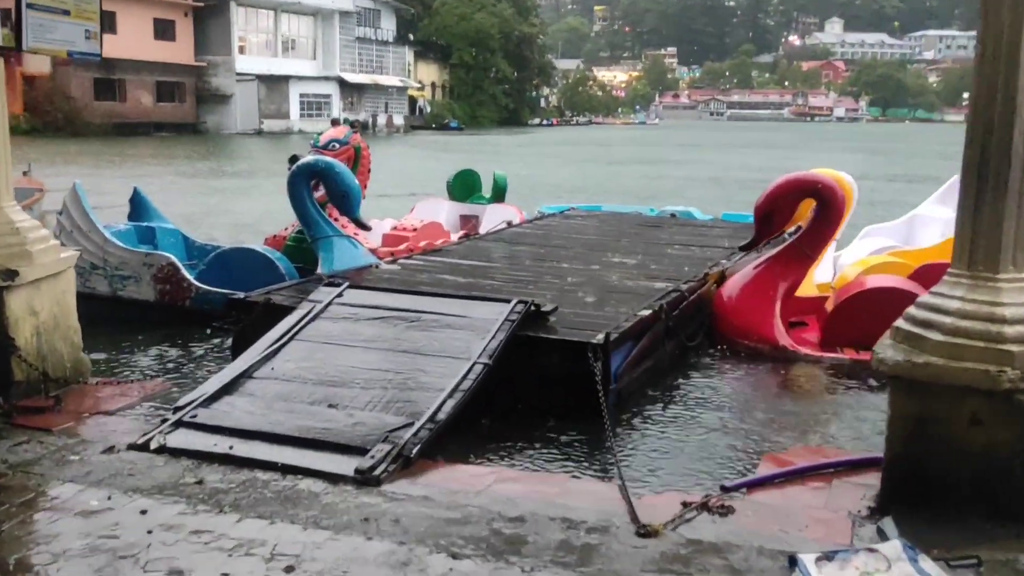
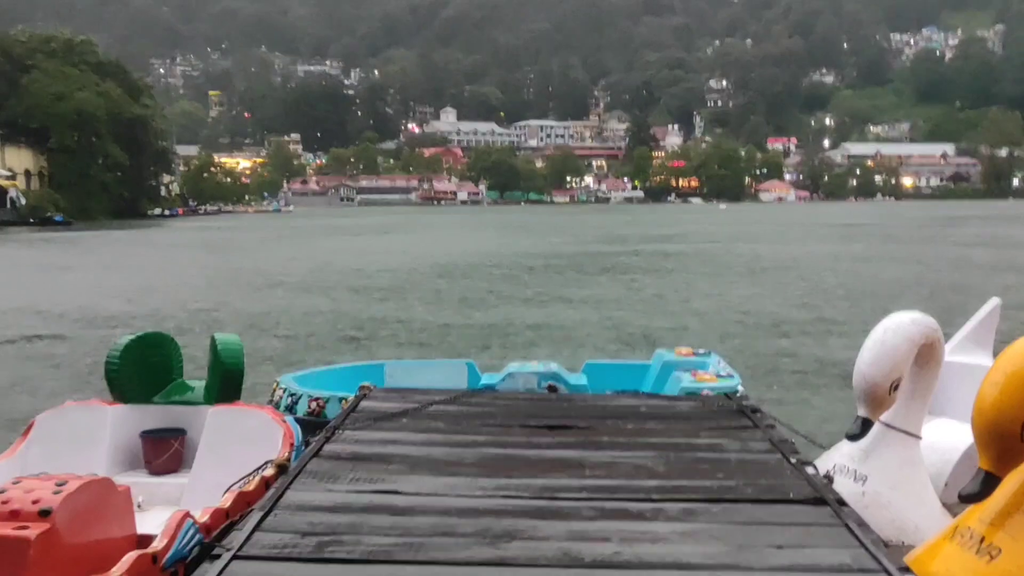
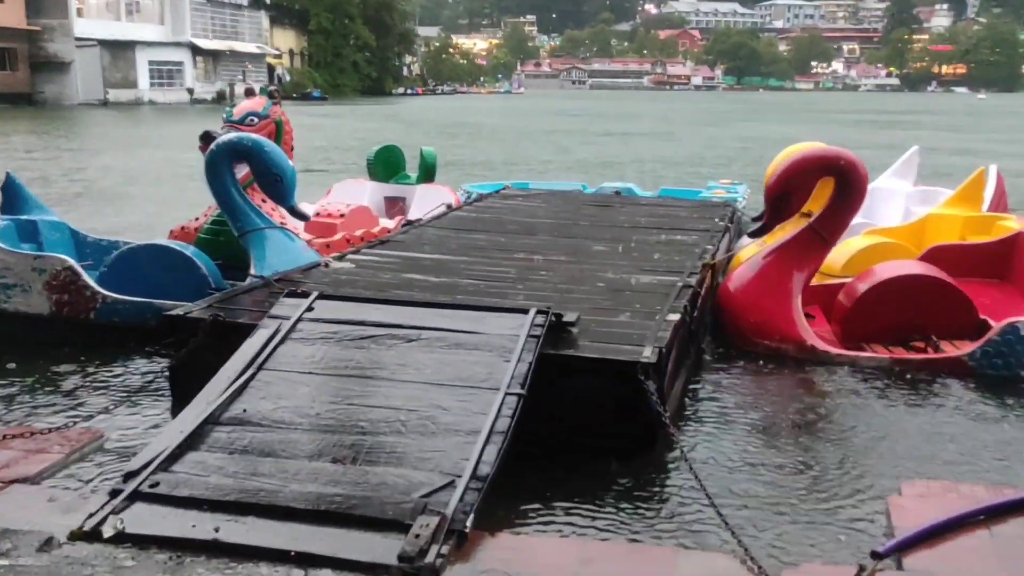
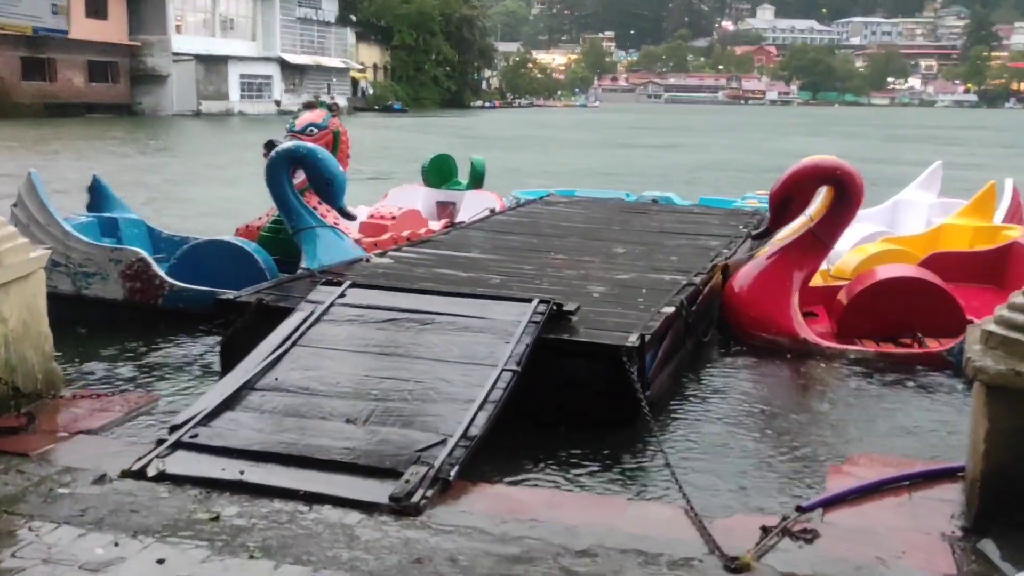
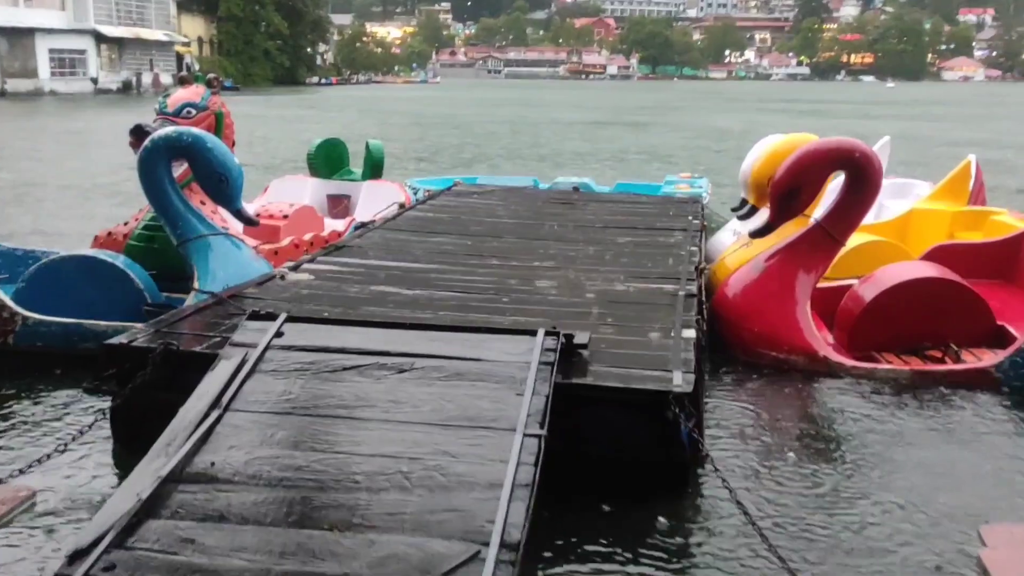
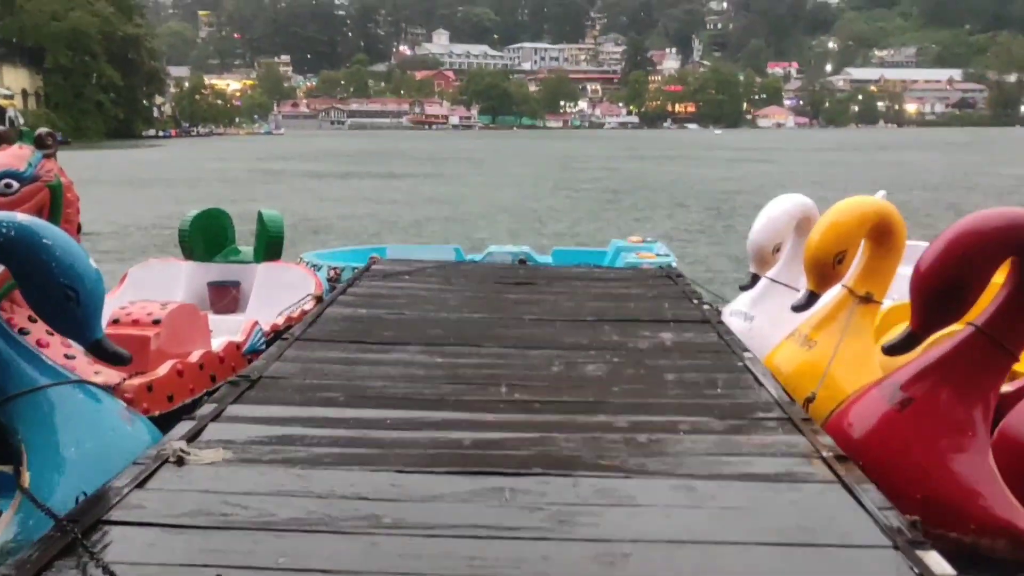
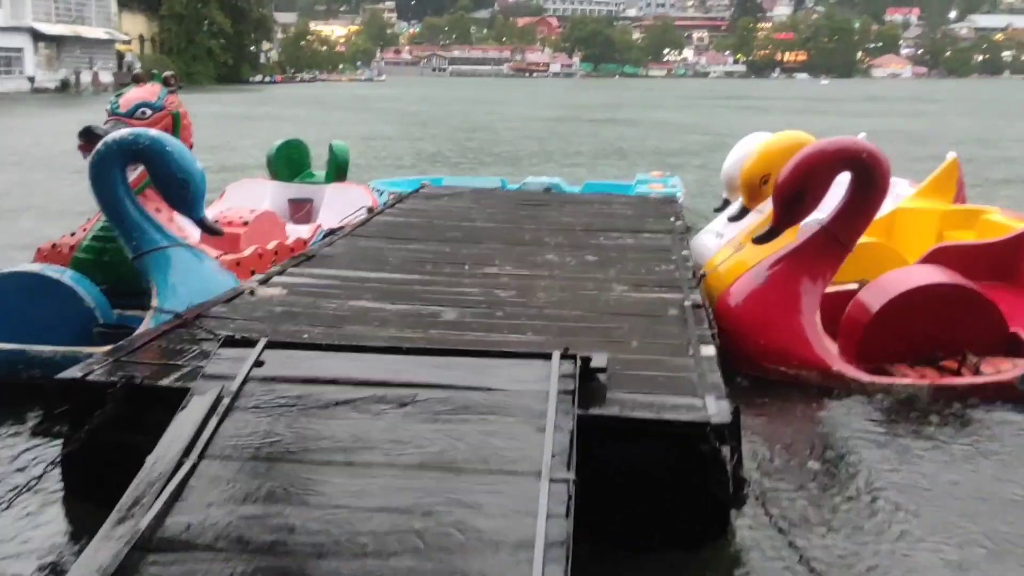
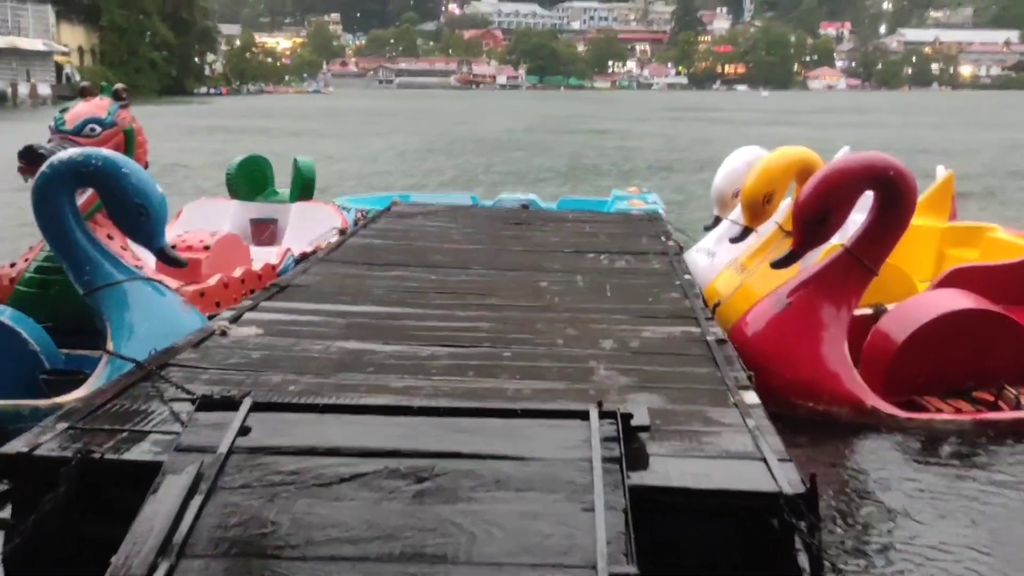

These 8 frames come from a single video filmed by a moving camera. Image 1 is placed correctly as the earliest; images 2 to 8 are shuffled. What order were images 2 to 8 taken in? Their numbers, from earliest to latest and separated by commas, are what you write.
4, 3, 5, 7, 8, 6, 2
